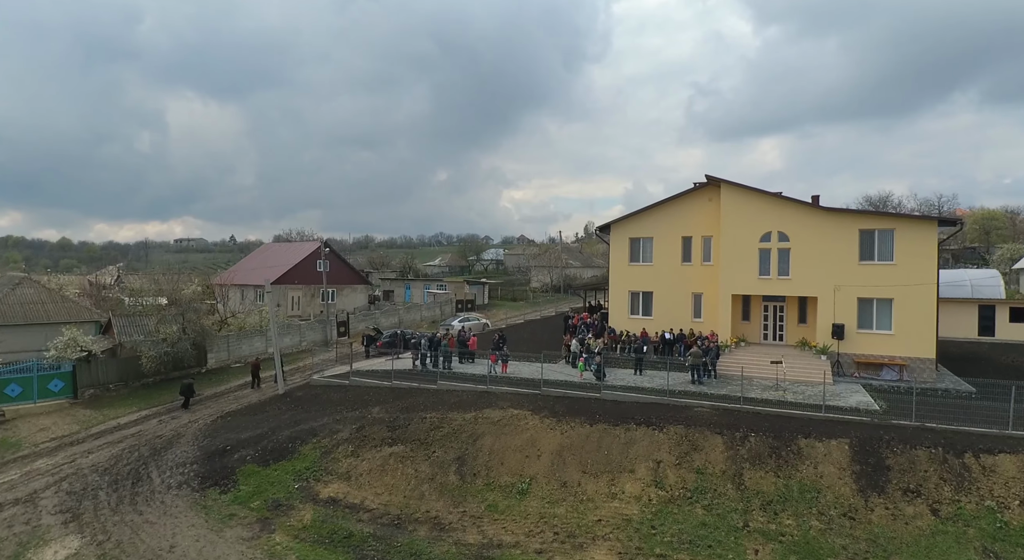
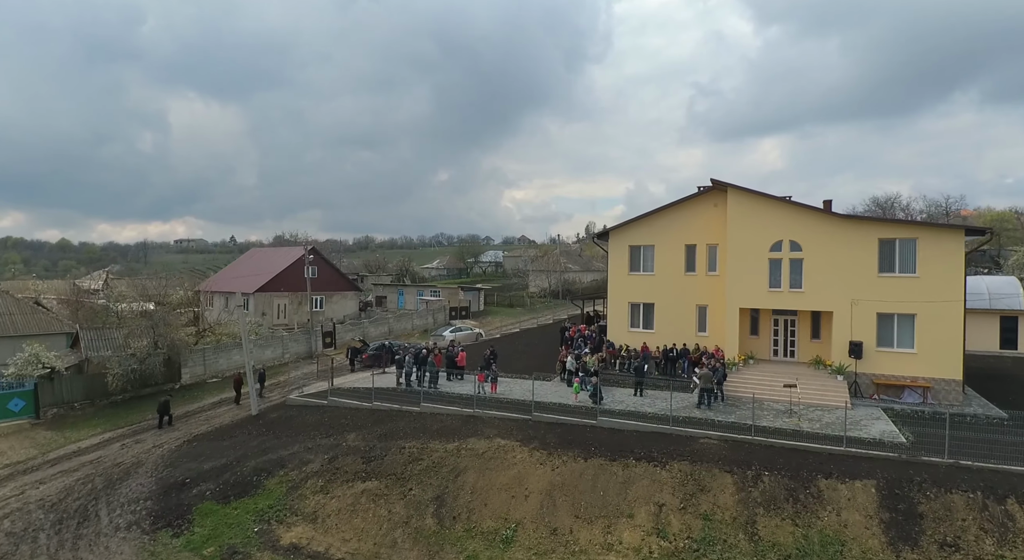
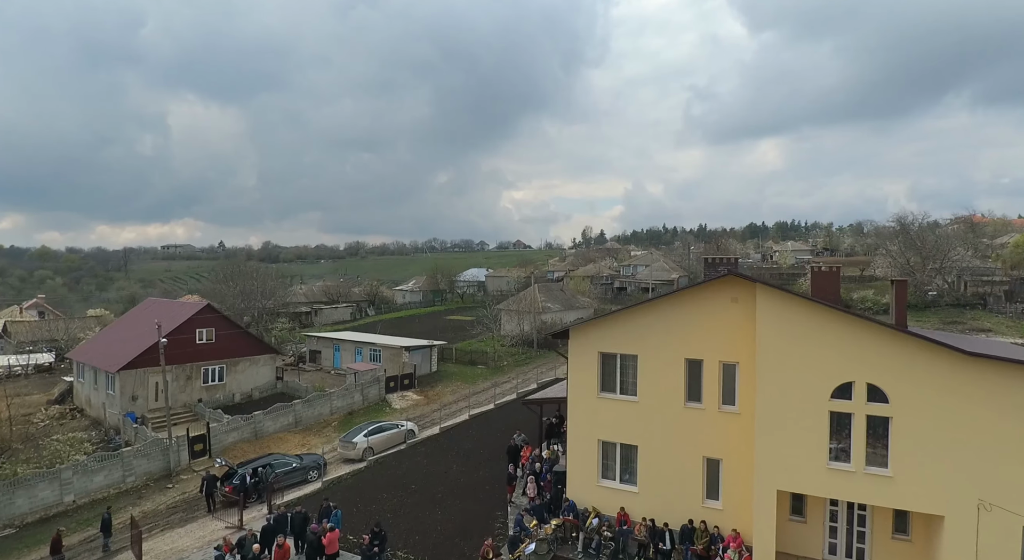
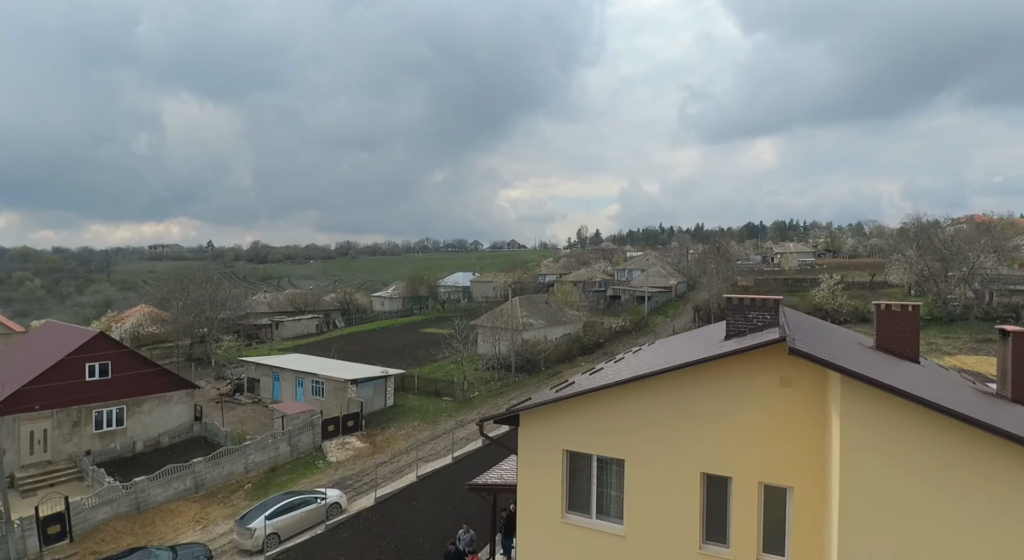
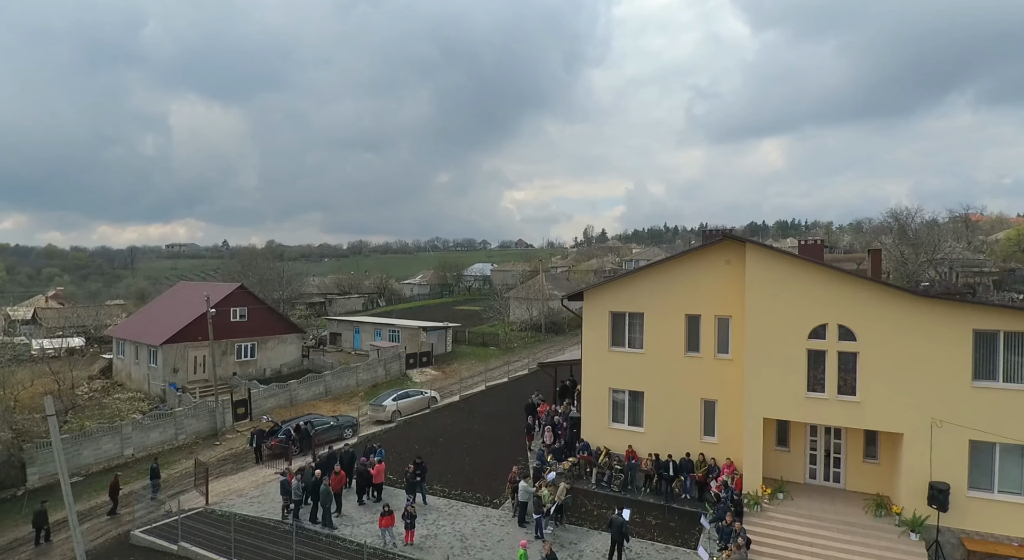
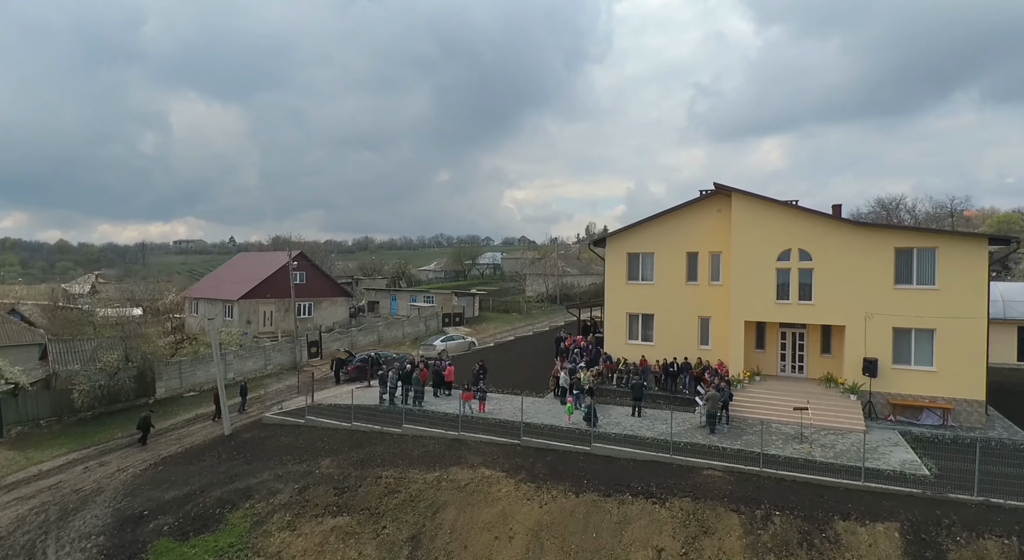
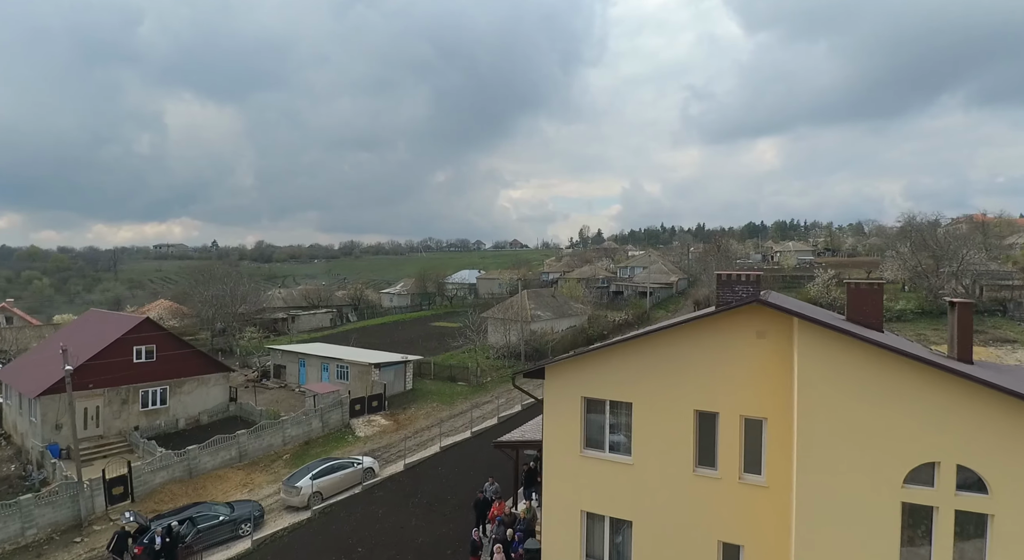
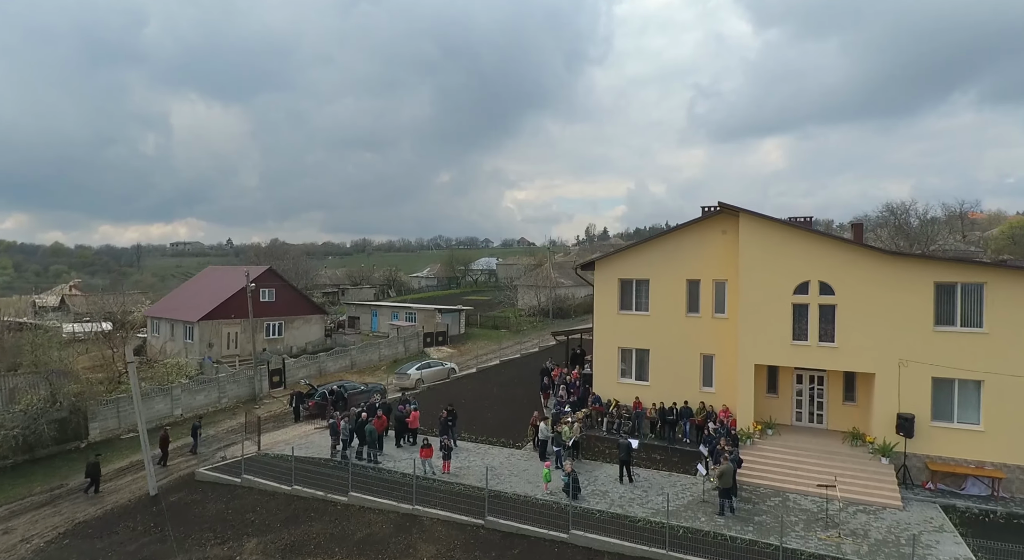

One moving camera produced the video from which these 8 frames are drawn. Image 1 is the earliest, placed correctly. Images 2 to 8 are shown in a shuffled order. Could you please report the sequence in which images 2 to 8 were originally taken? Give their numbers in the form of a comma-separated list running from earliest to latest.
2, 6, 8, 5, 3, 7, 4
